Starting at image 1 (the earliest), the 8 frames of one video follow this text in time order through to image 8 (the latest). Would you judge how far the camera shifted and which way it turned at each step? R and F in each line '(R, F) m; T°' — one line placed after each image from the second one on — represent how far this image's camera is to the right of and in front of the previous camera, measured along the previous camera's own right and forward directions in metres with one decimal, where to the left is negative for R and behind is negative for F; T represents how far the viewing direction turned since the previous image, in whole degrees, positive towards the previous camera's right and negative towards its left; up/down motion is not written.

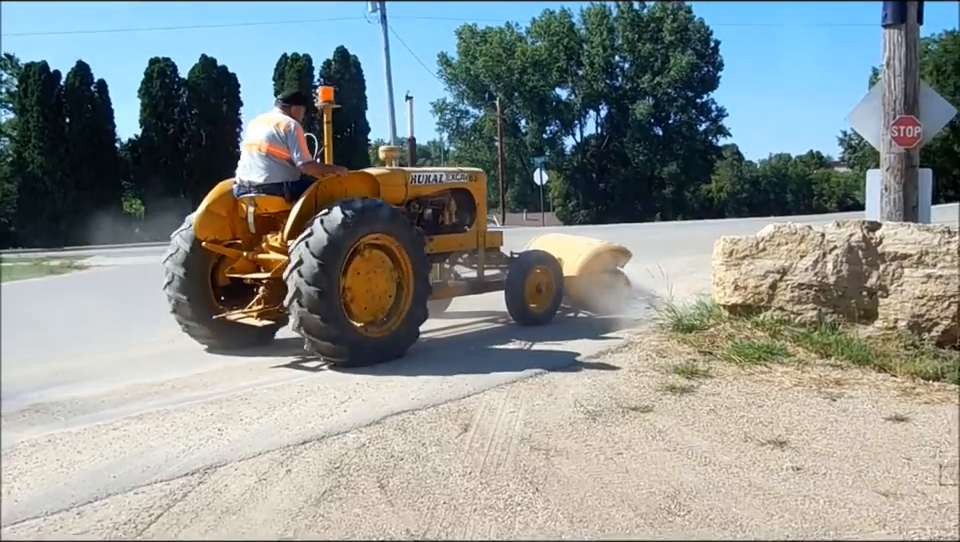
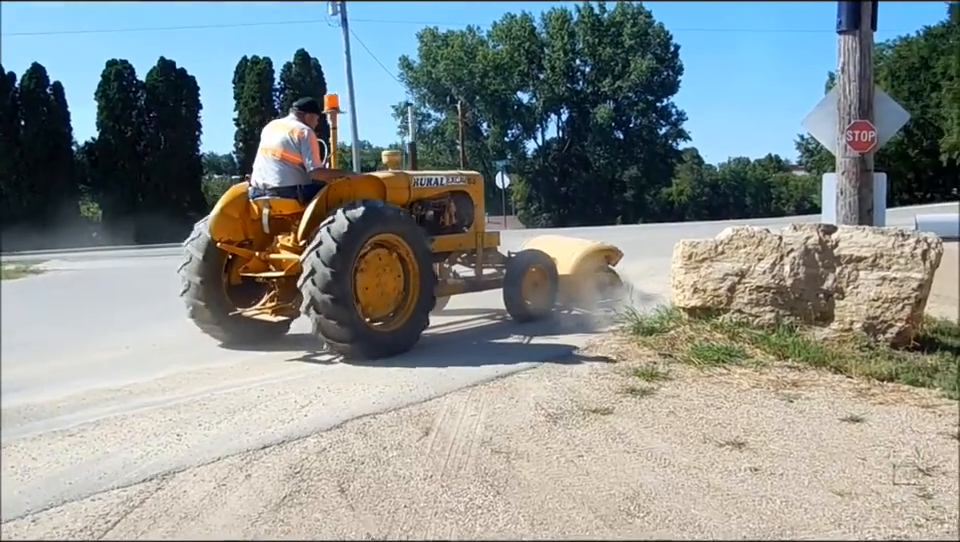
(+0.2, 0.0) m; +1°
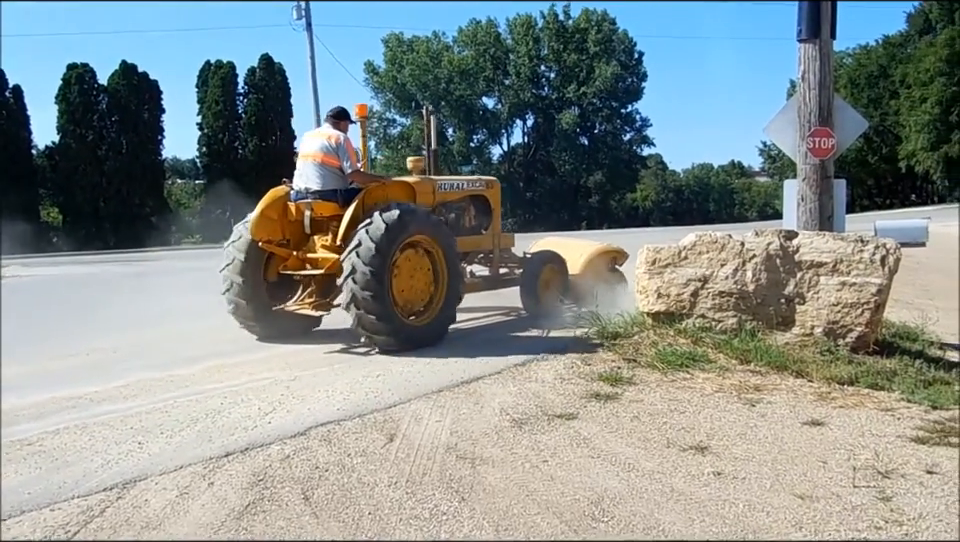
(+0.2, 0.0) m; +1°
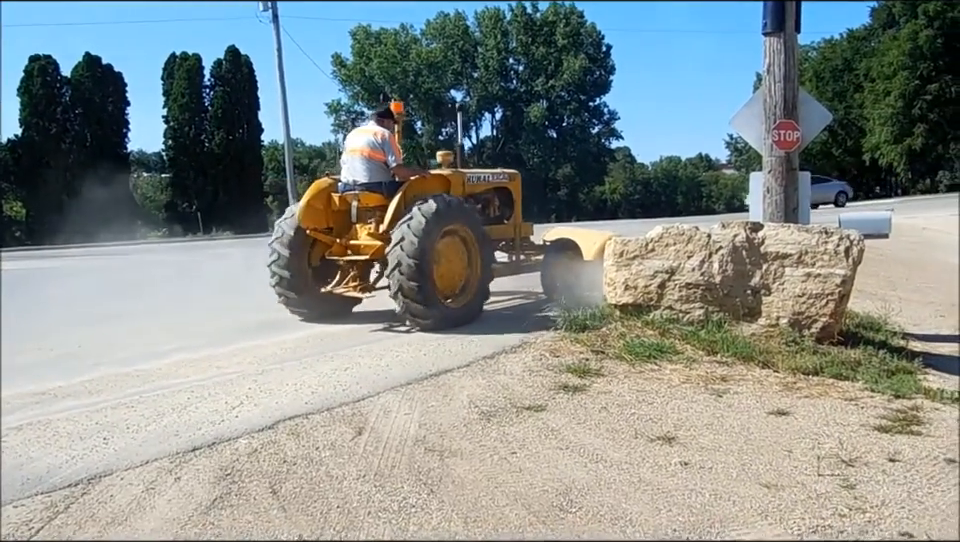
(+0.1, 0.0) m; +1°
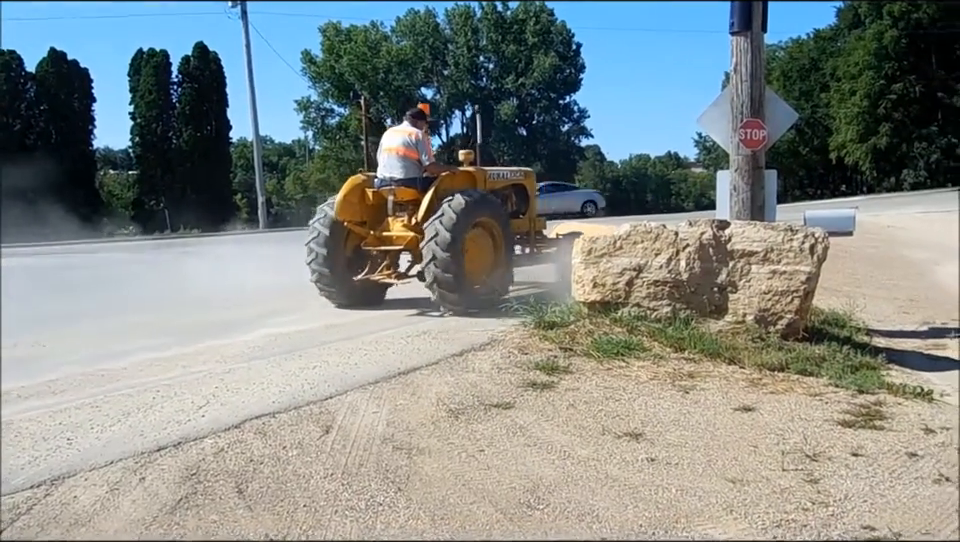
(+0.2, 0.0) m; +1°
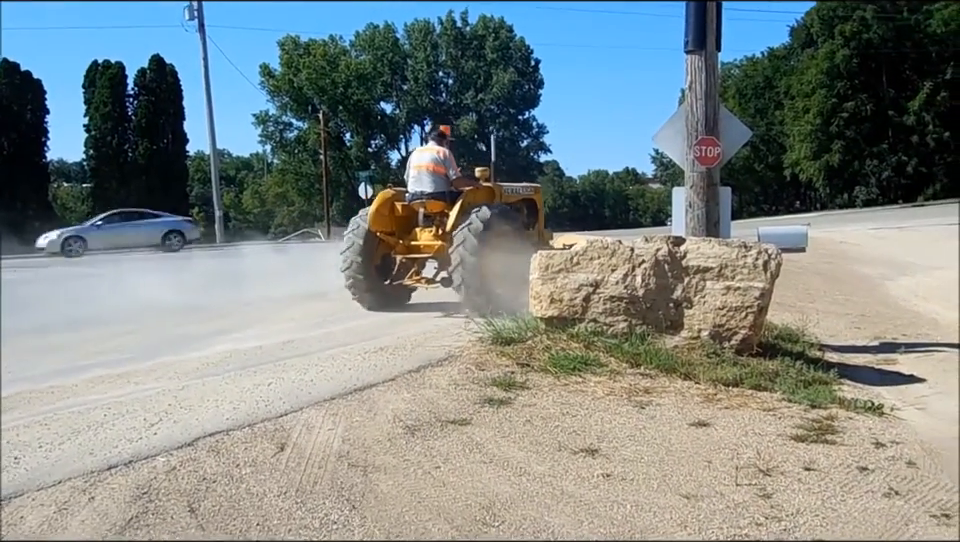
(+0.2, 0.0) m; +2°
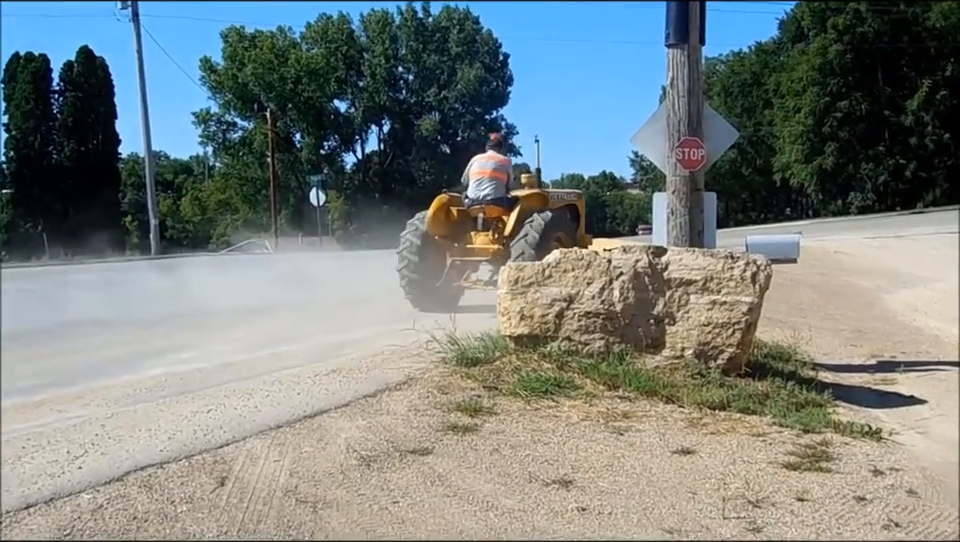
(+0.2, +0.5) m; +1°
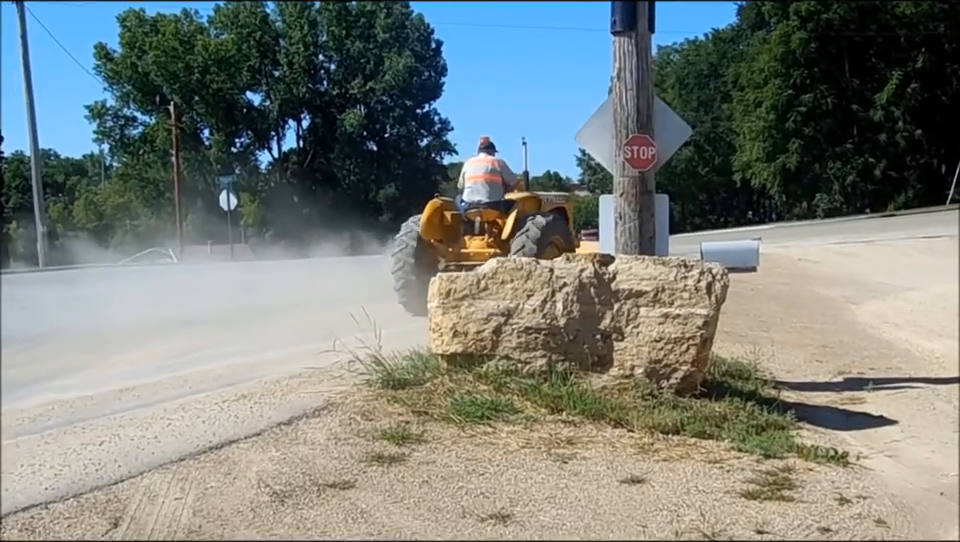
(+0.4, +0.5) m; +1°
